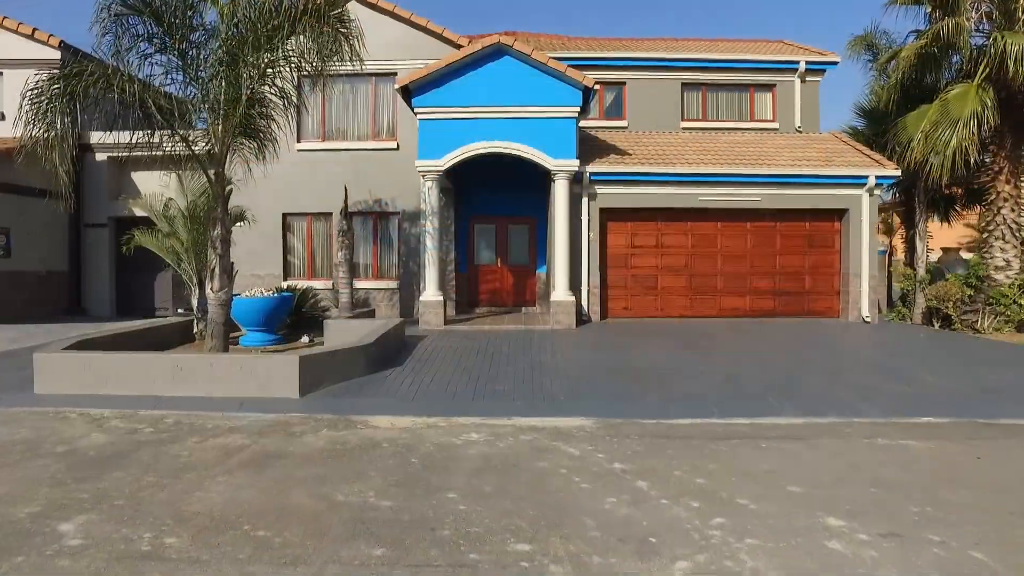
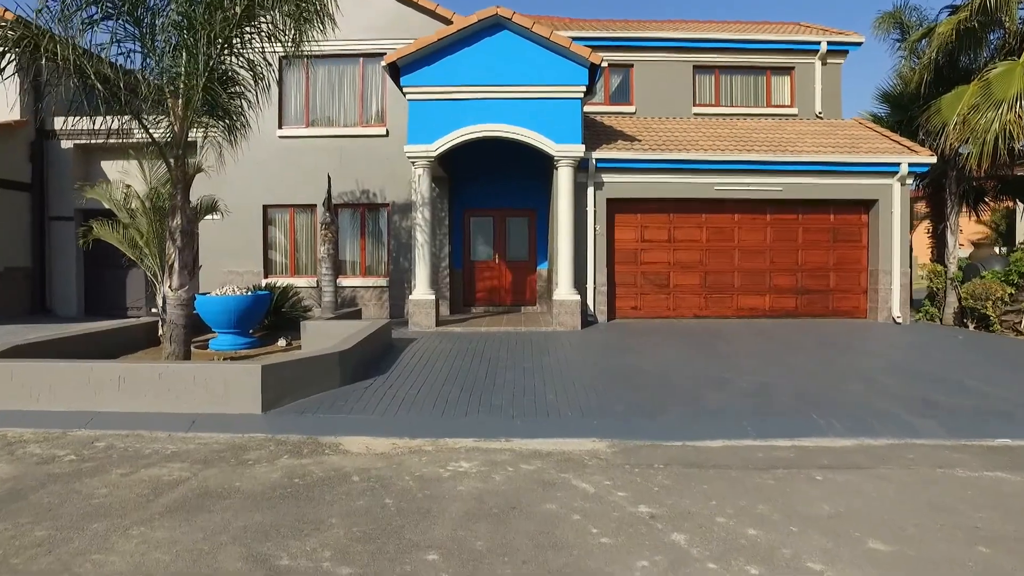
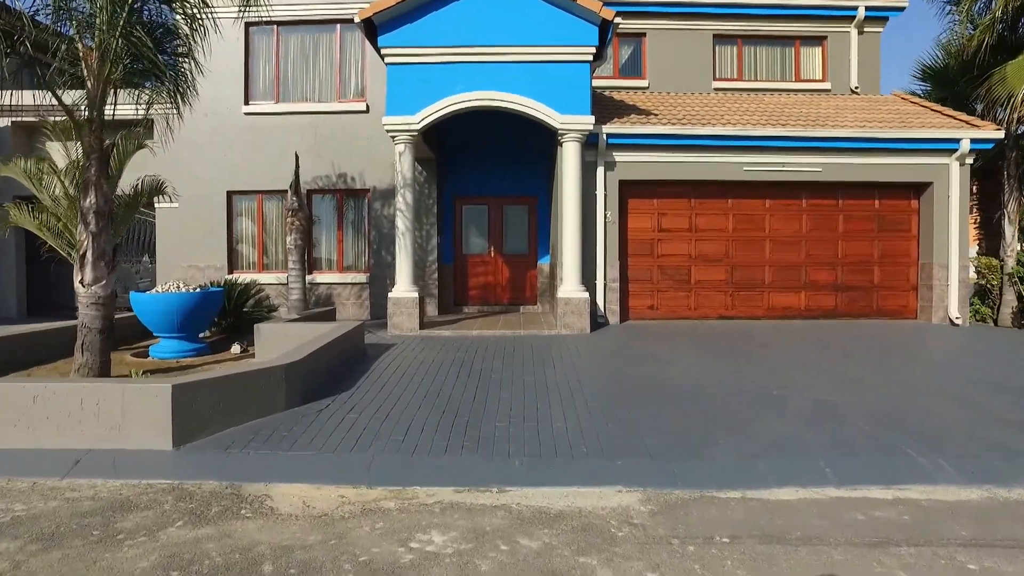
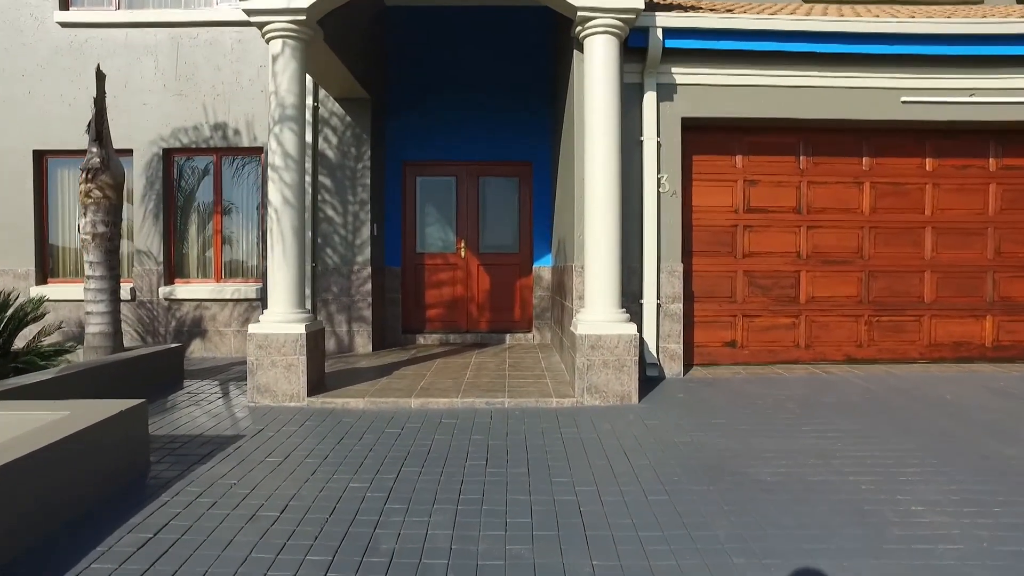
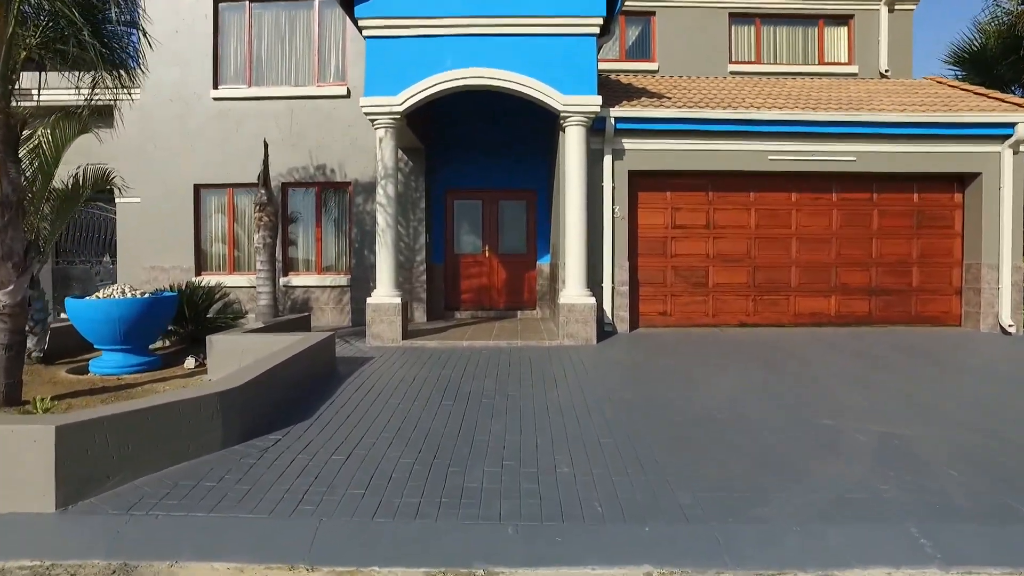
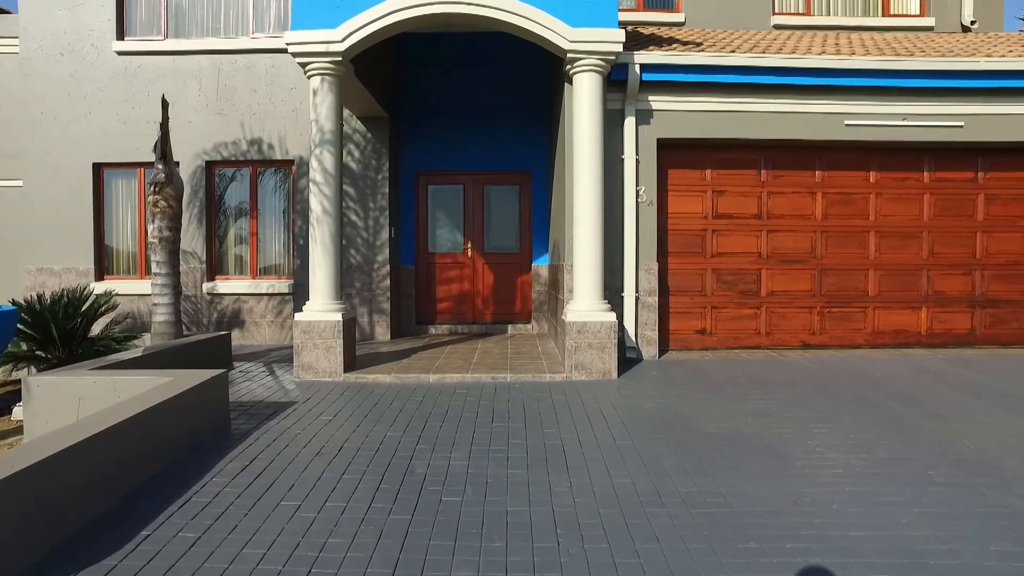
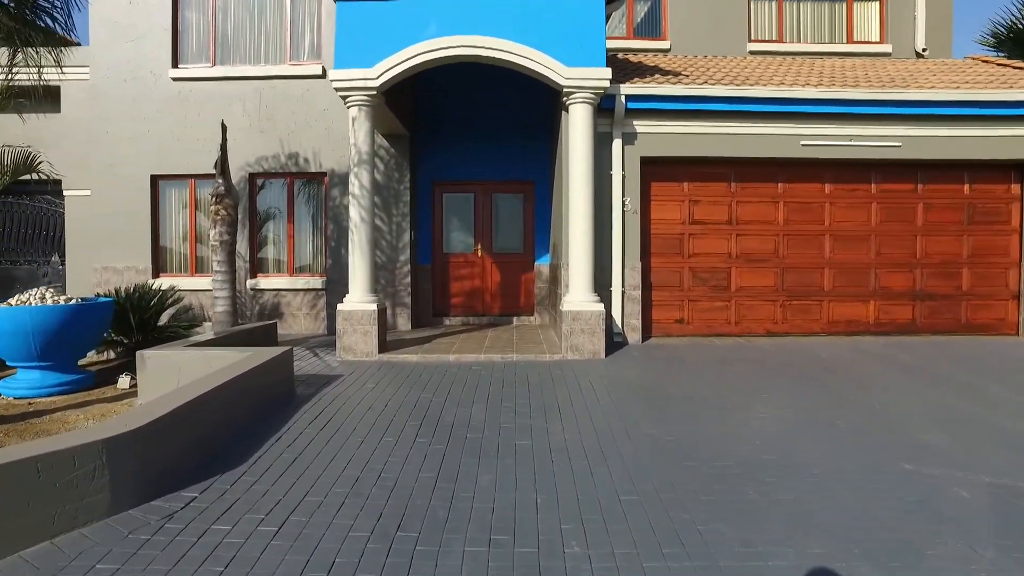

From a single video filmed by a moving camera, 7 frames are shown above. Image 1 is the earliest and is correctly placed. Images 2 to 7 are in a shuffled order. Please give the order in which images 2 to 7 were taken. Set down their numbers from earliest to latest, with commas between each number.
2, 3, 5, 7, 6, 4
